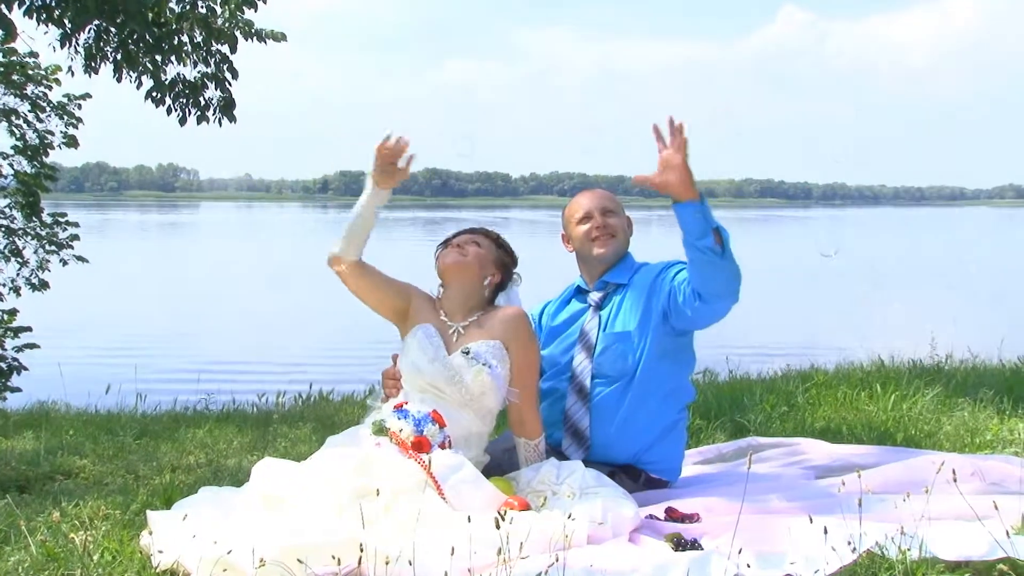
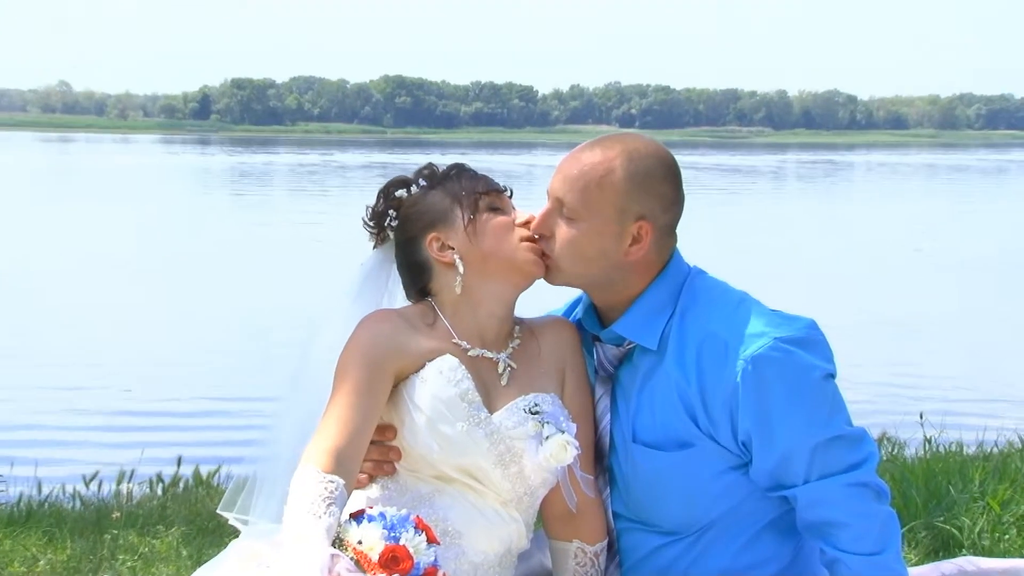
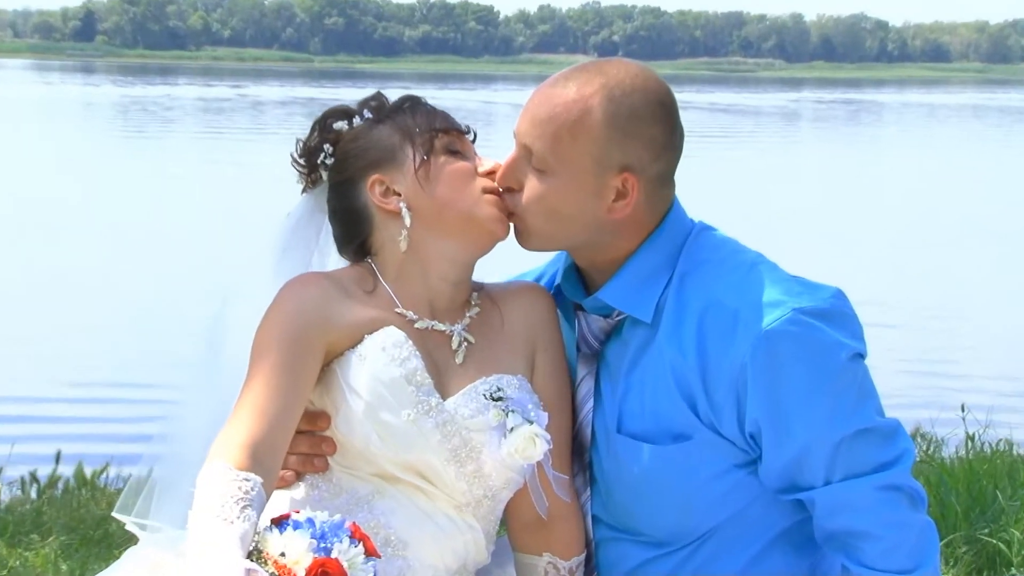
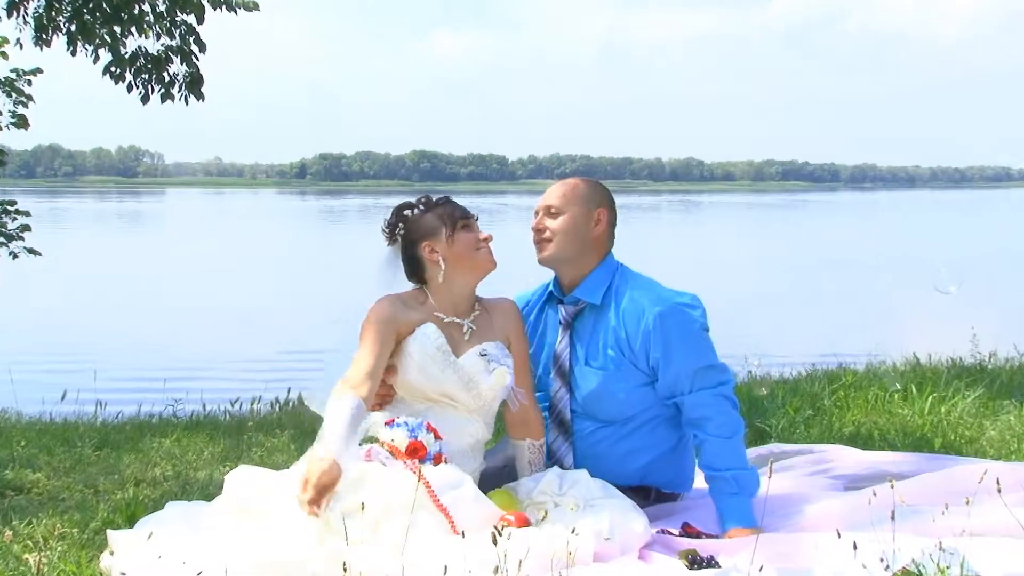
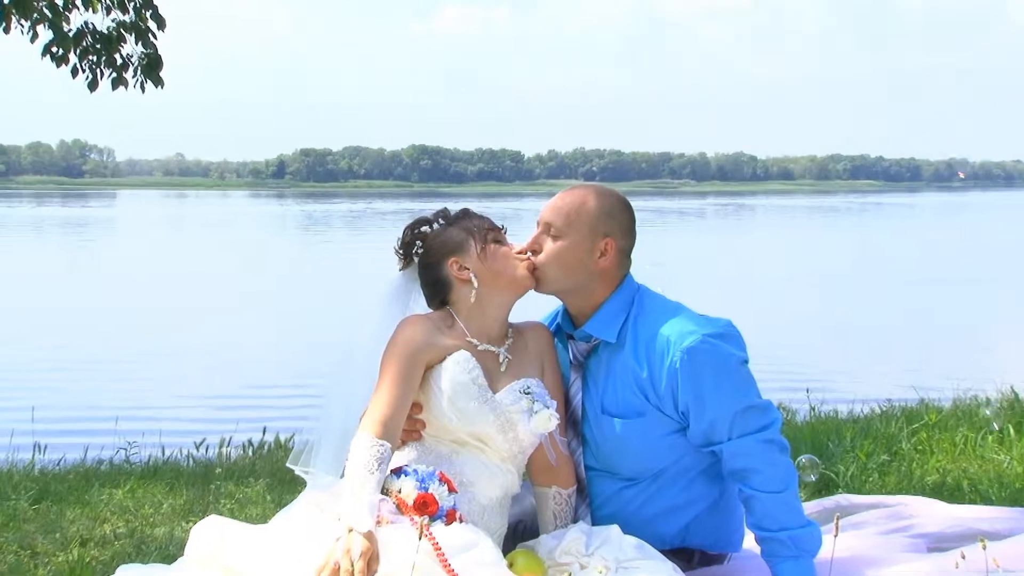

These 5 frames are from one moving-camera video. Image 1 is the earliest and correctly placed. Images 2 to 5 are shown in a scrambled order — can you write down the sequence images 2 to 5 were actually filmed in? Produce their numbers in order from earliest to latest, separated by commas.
4, 5, 2, 3
